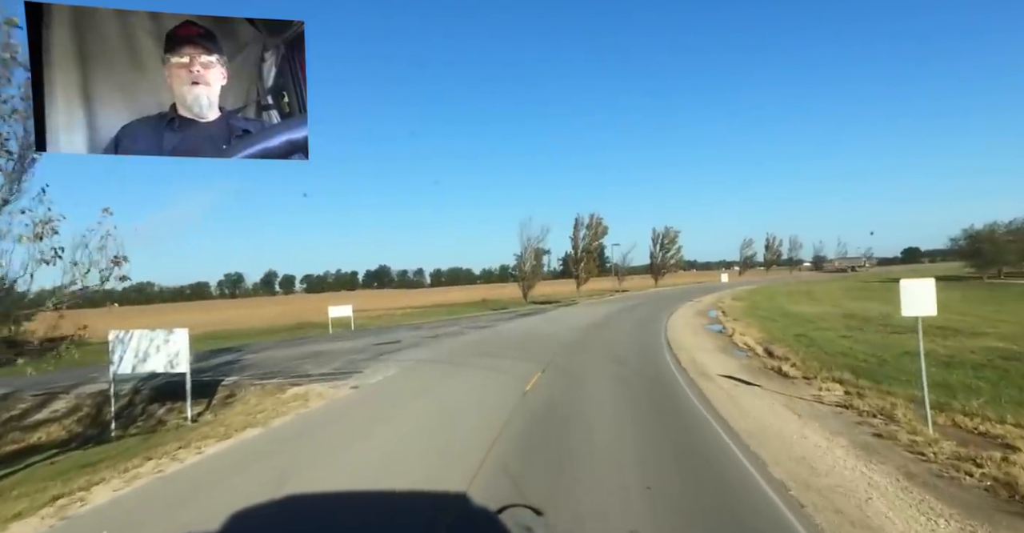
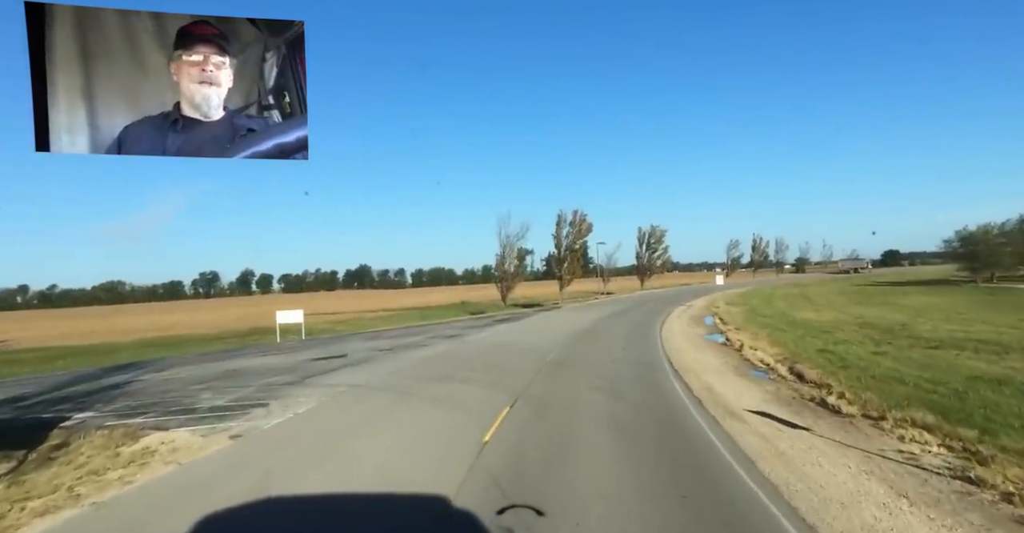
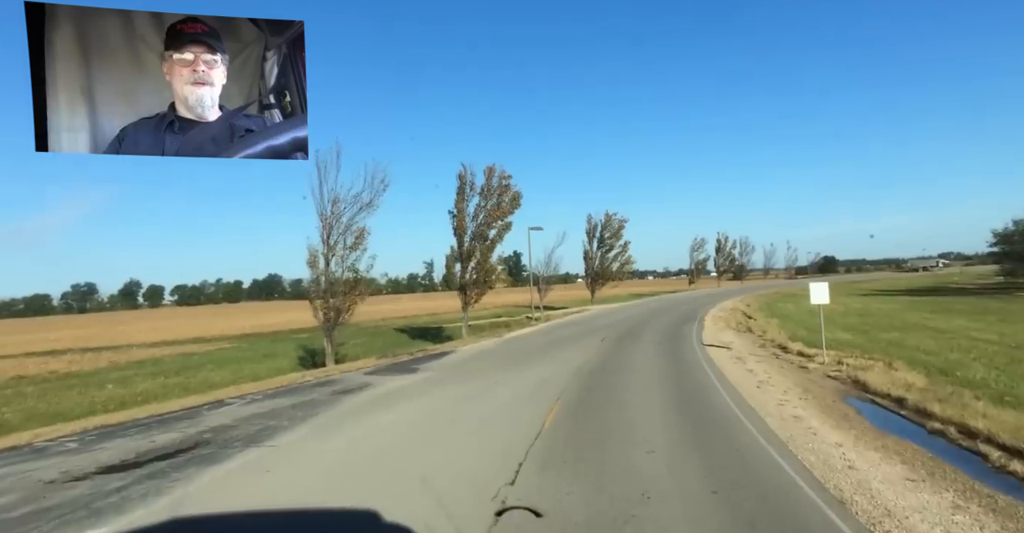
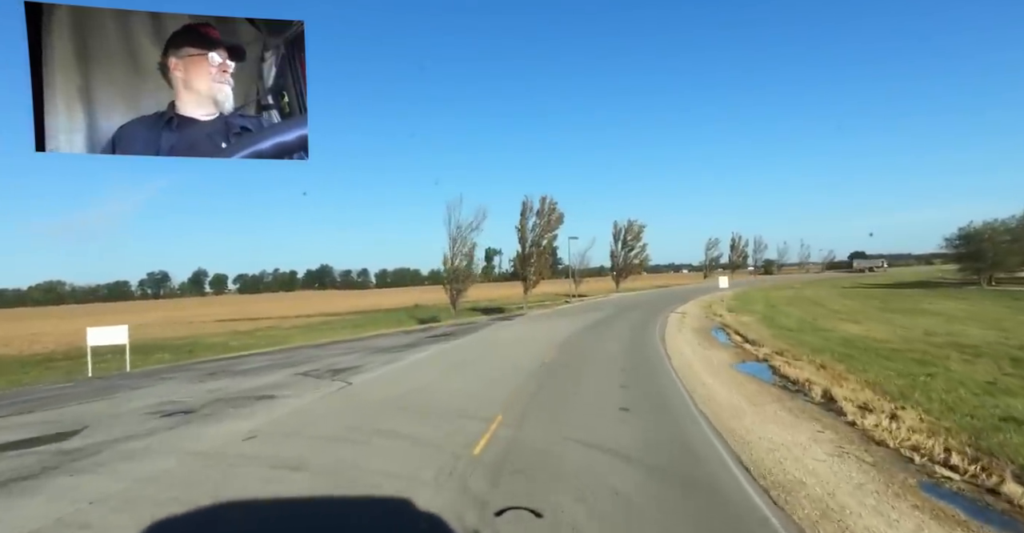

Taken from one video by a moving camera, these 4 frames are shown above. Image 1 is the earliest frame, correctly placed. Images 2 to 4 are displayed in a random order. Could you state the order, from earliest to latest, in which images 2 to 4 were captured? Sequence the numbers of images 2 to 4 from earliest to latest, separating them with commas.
2, 4, 3
